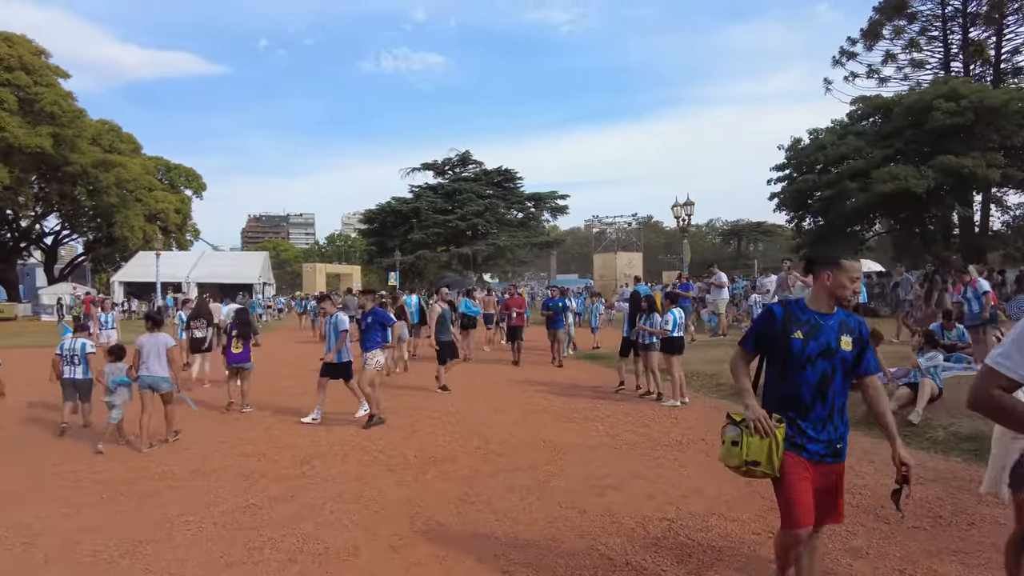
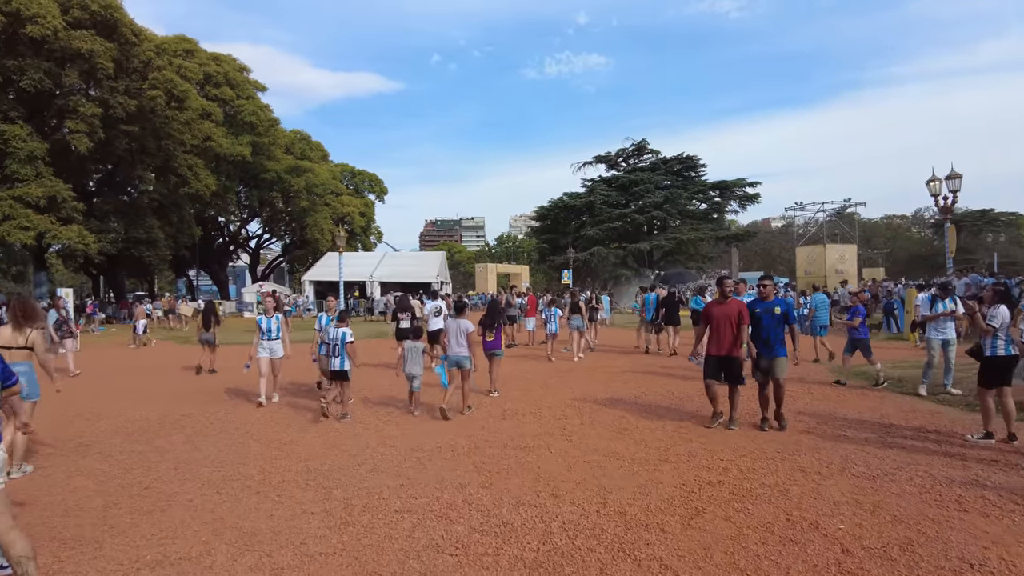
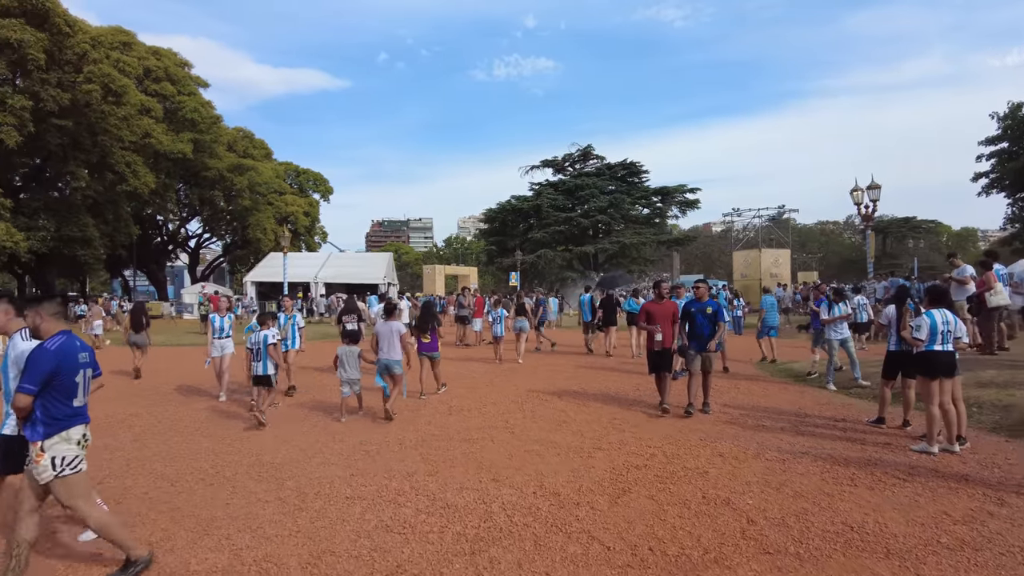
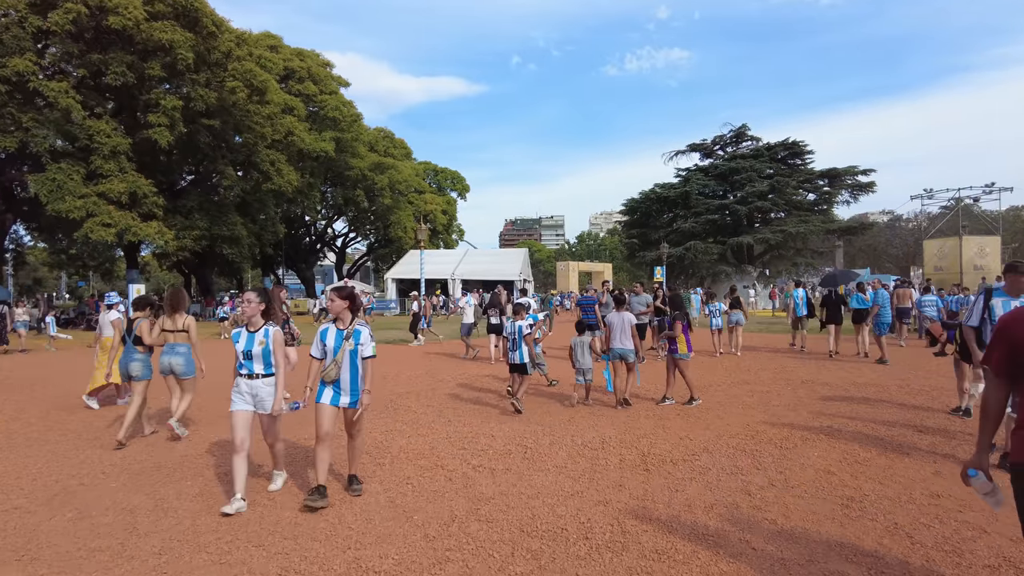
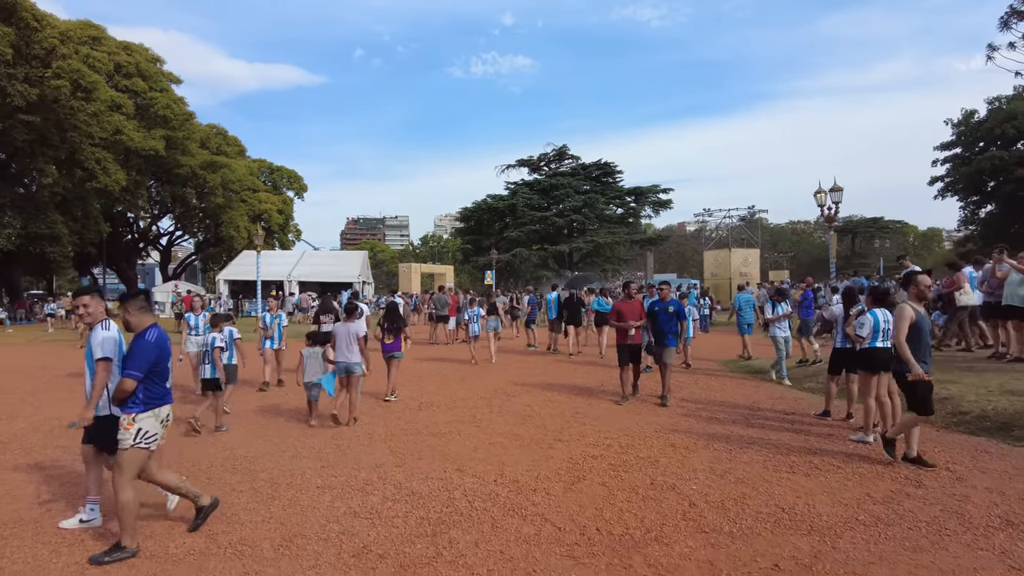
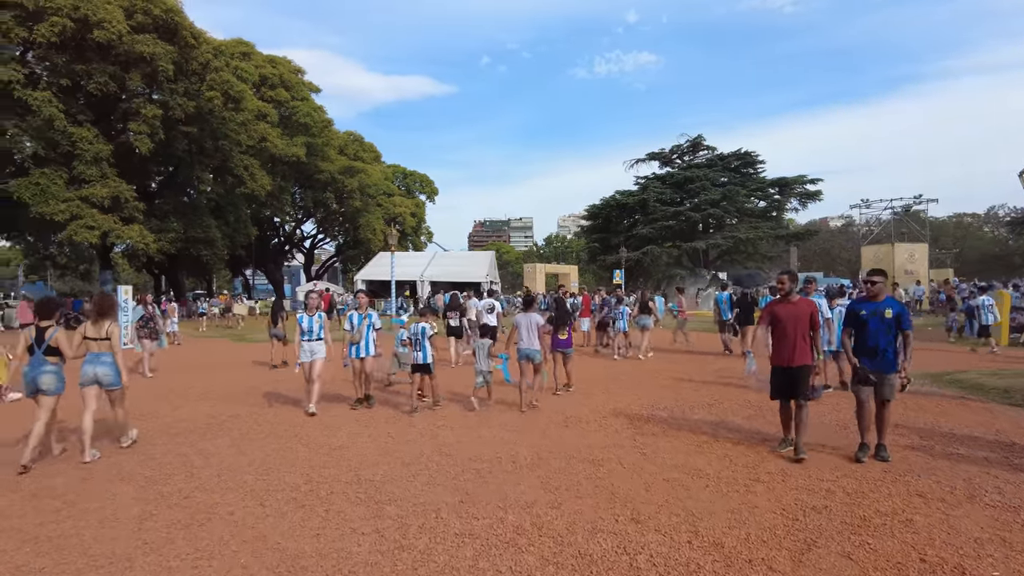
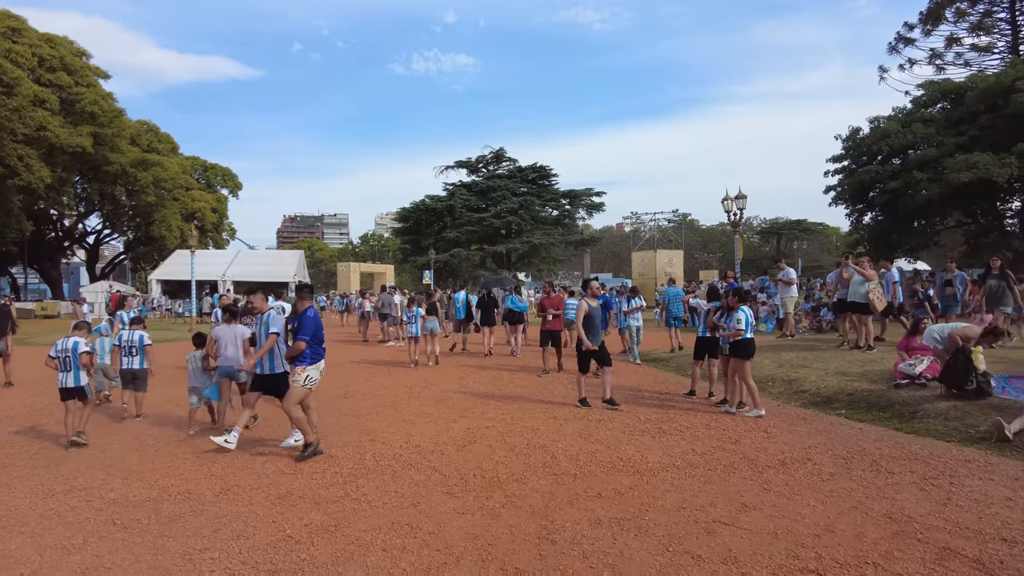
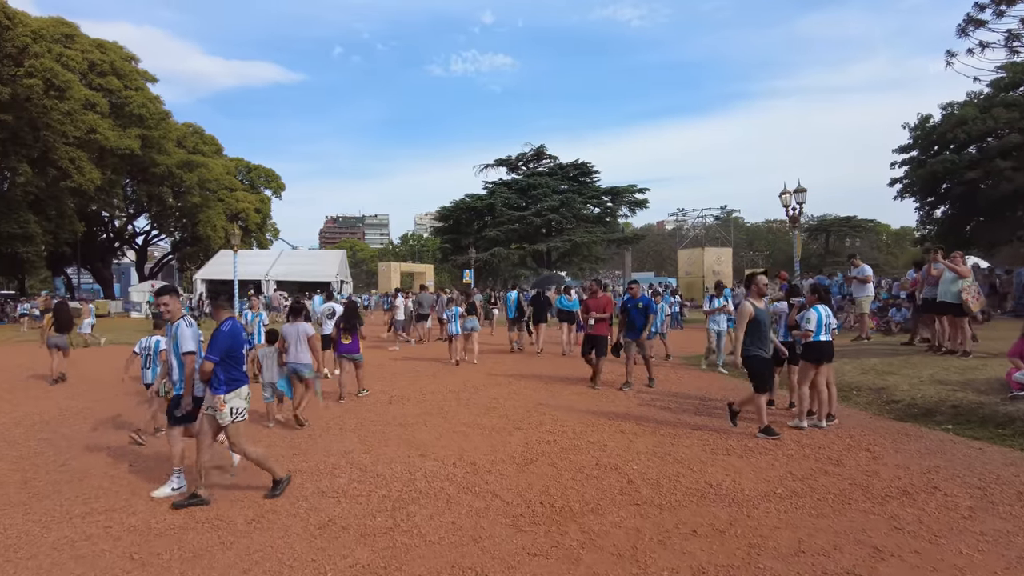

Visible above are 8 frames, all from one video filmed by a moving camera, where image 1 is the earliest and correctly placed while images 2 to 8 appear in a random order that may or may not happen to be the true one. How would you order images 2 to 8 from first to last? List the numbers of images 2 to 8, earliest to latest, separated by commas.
7, 8, 5, 3, 2, 6, 4
